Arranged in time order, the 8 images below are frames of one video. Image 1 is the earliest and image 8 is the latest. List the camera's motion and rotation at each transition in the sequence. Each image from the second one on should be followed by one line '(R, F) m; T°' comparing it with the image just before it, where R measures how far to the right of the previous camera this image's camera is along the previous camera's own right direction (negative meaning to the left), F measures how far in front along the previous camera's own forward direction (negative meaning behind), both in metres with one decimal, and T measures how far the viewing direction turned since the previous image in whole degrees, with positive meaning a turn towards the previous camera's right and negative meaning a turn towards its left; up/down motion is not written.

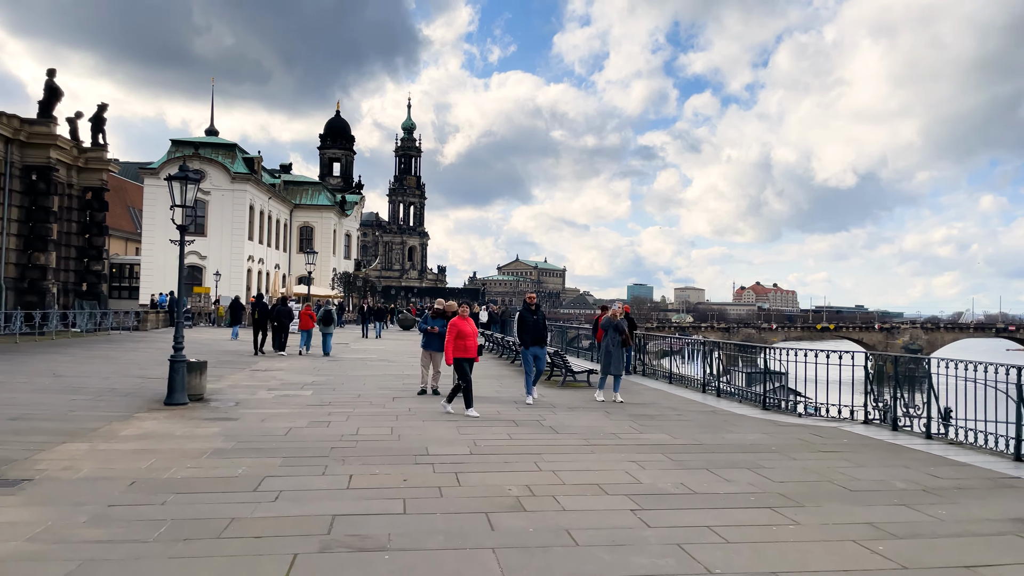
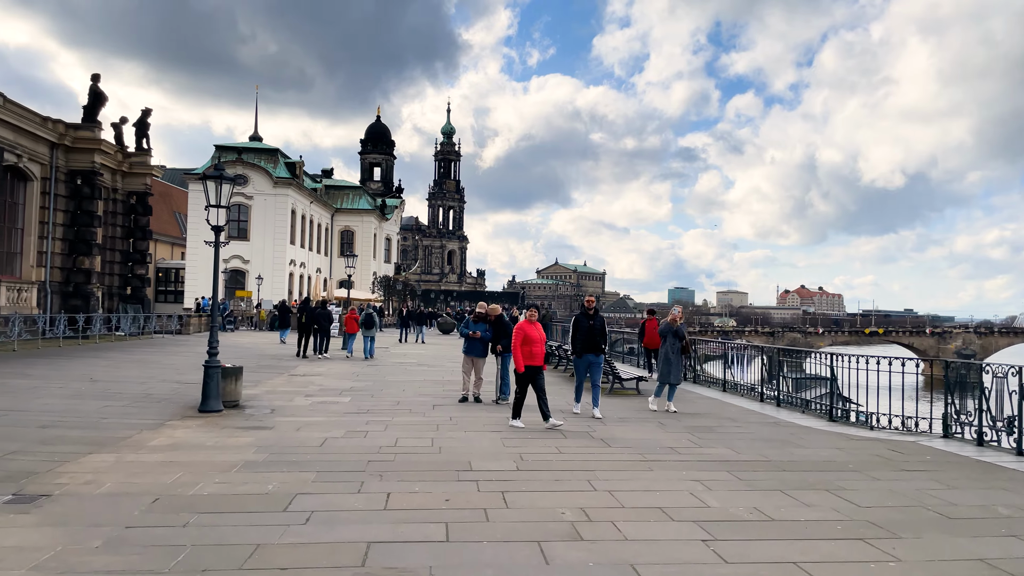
(-0.1, +0.7) m; -3°
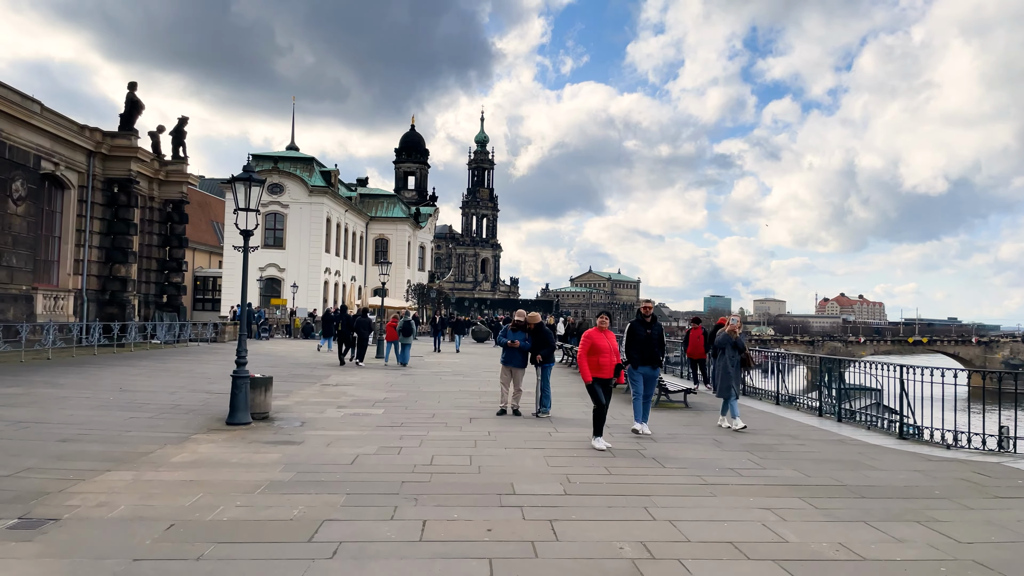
(-0.1, +0.7) m; -2°
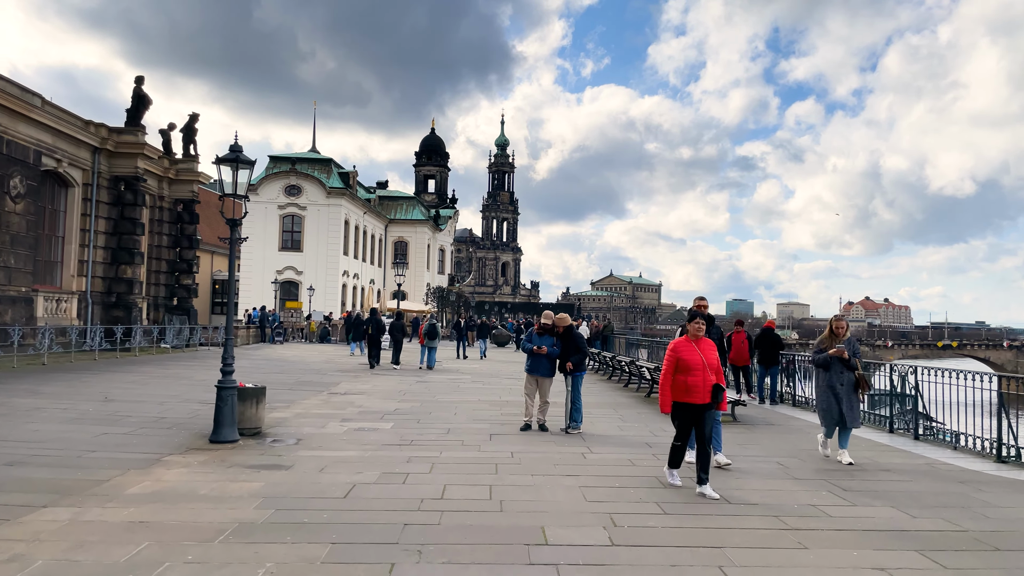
(-0.1, +1.5) m; -2°
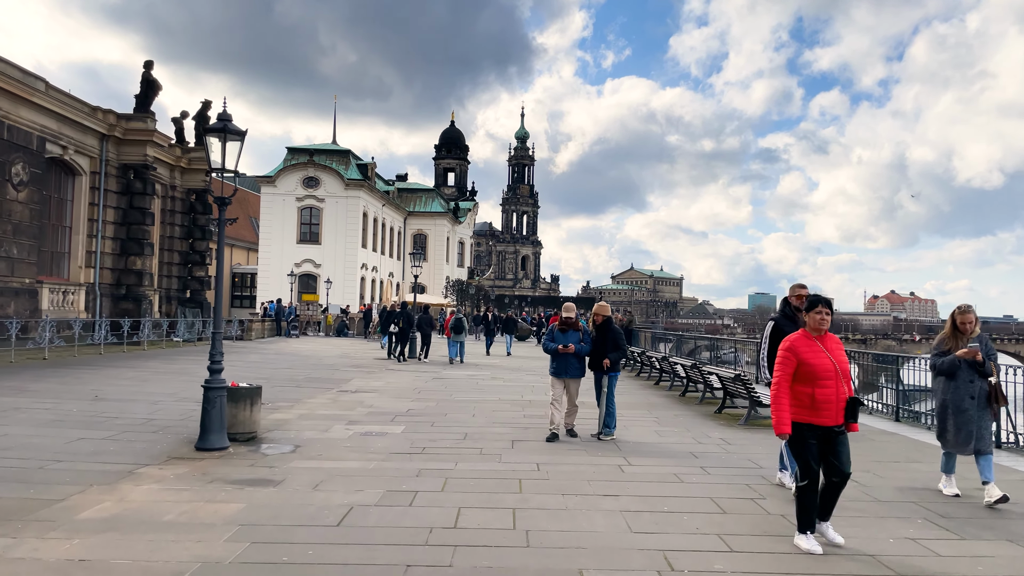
(-0.1, +1.2) m; -1°
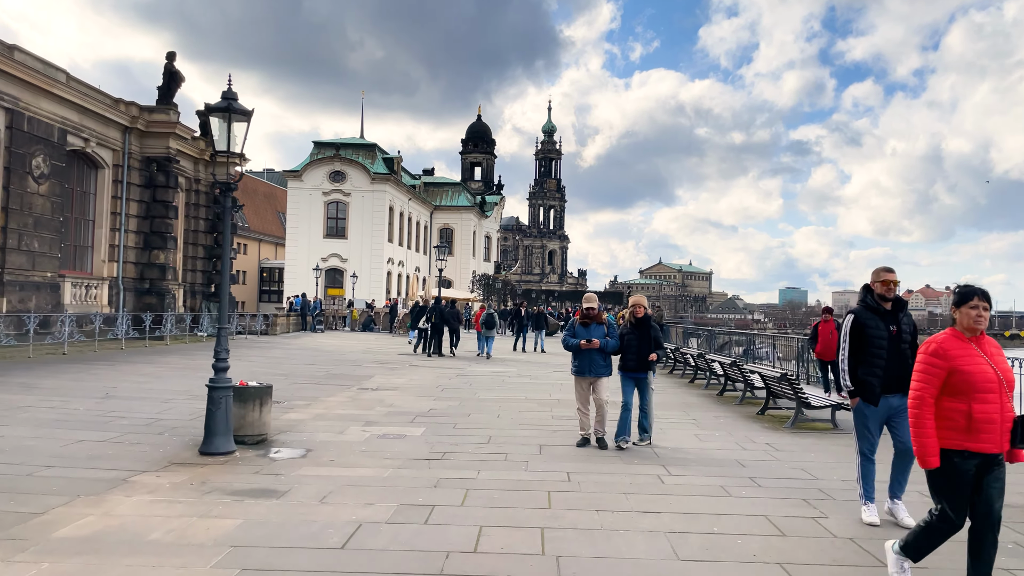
(0.0, +0.7) m; -2°
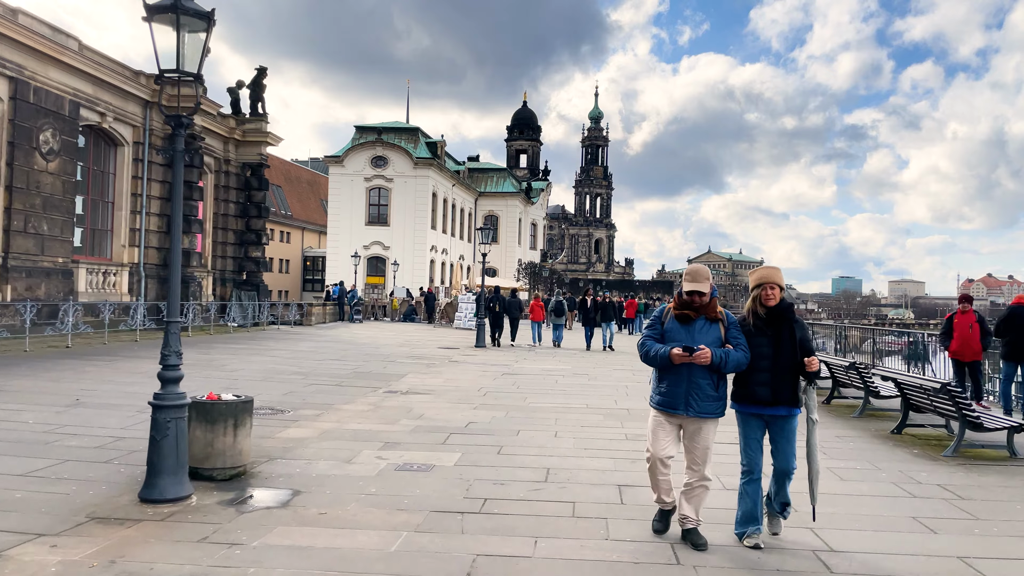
(-0.2, +2.4) m; -3°
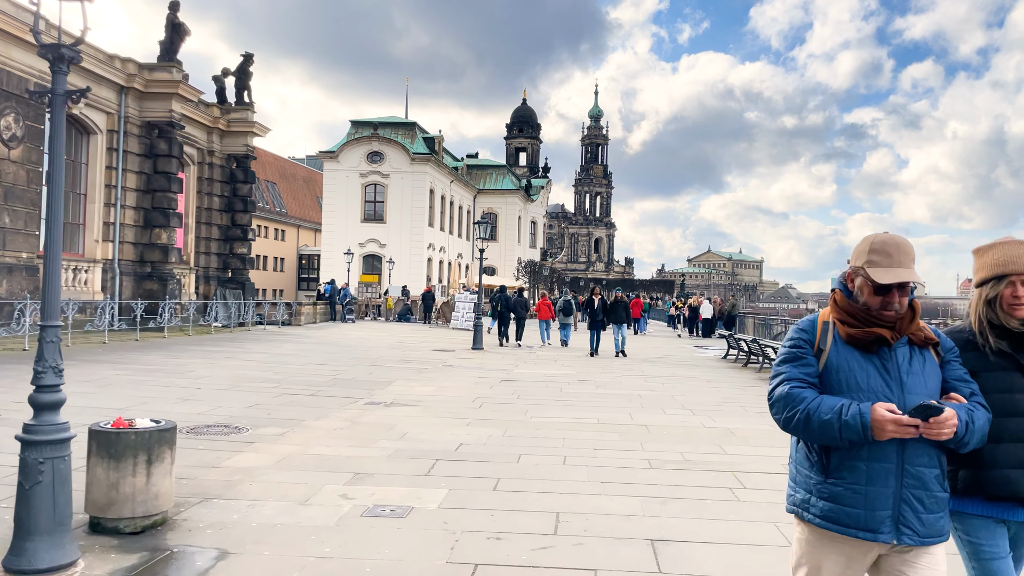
(0.0, +1.5) m; 0°
